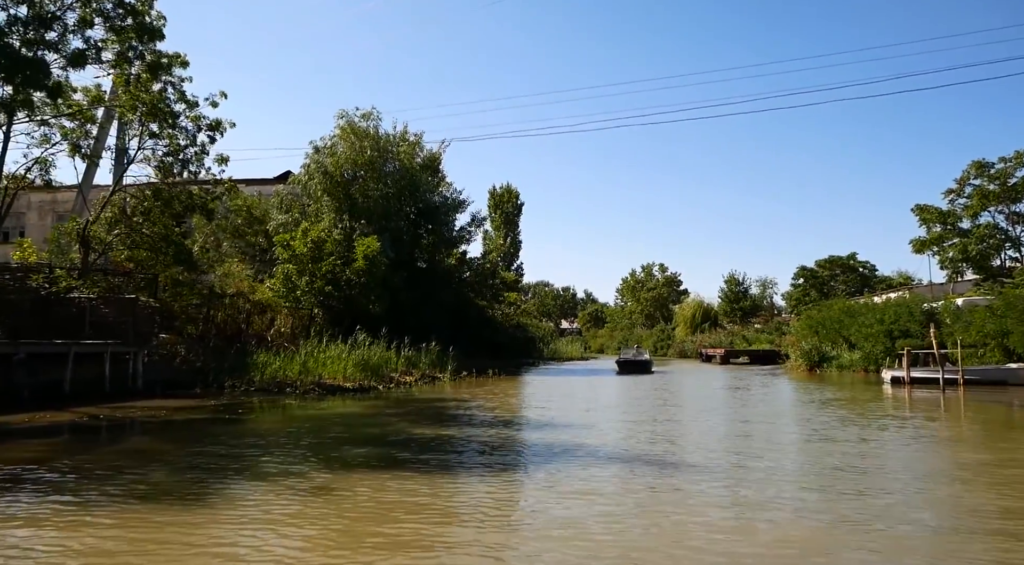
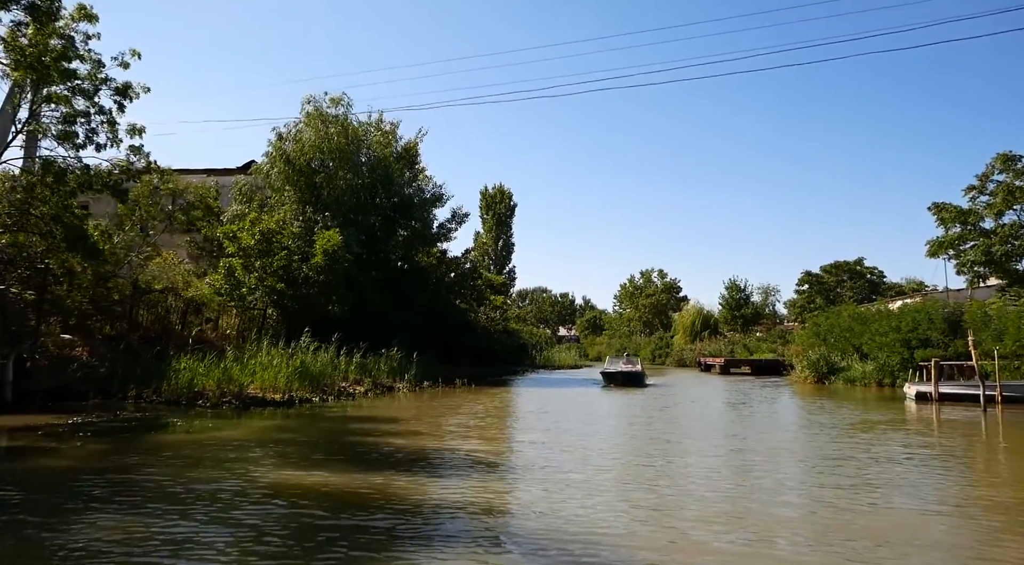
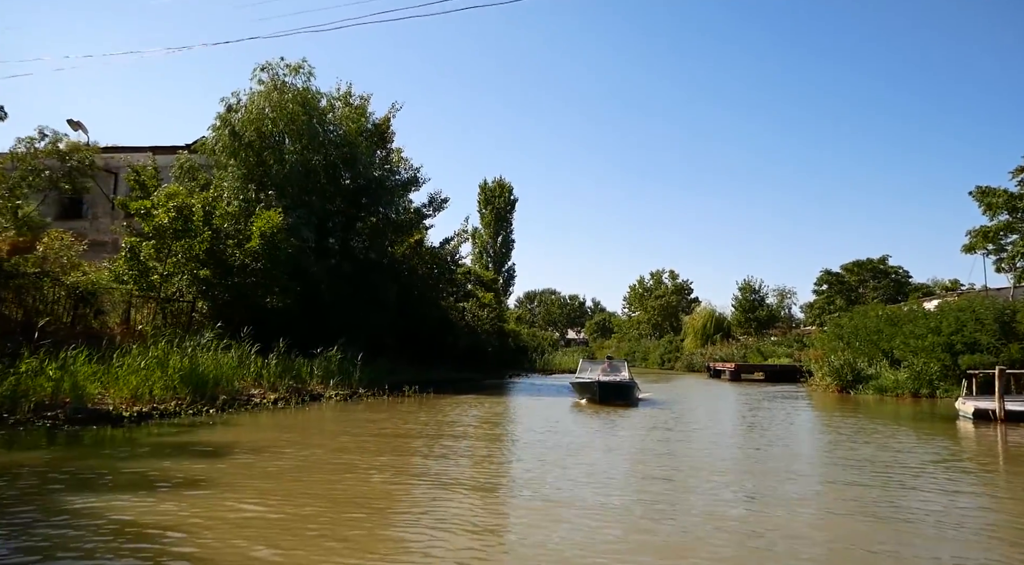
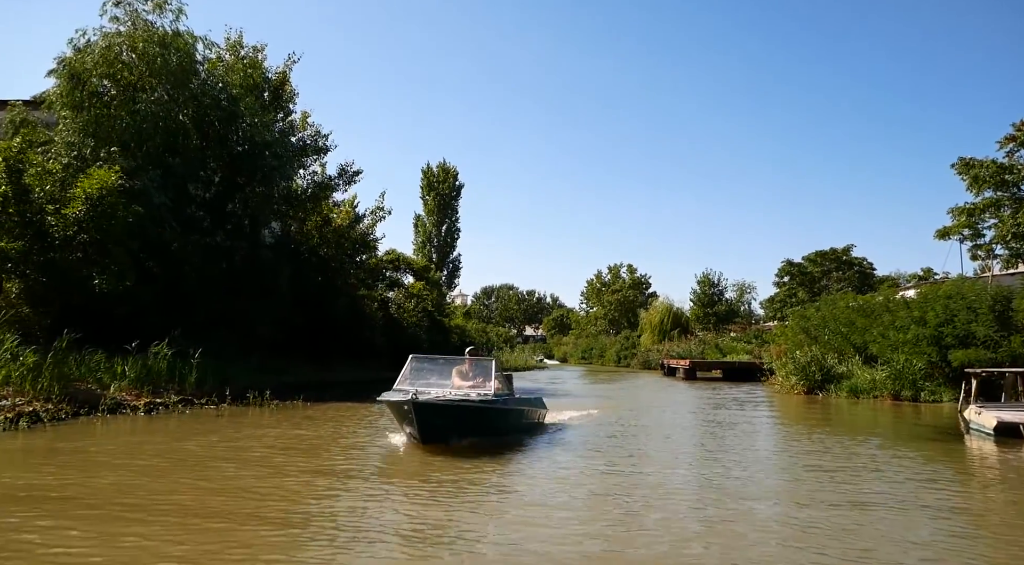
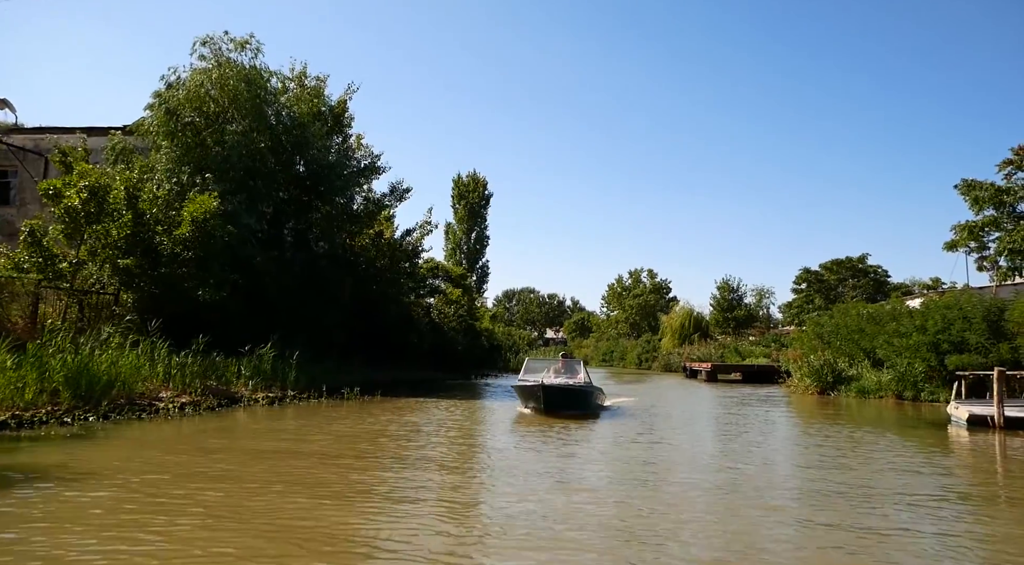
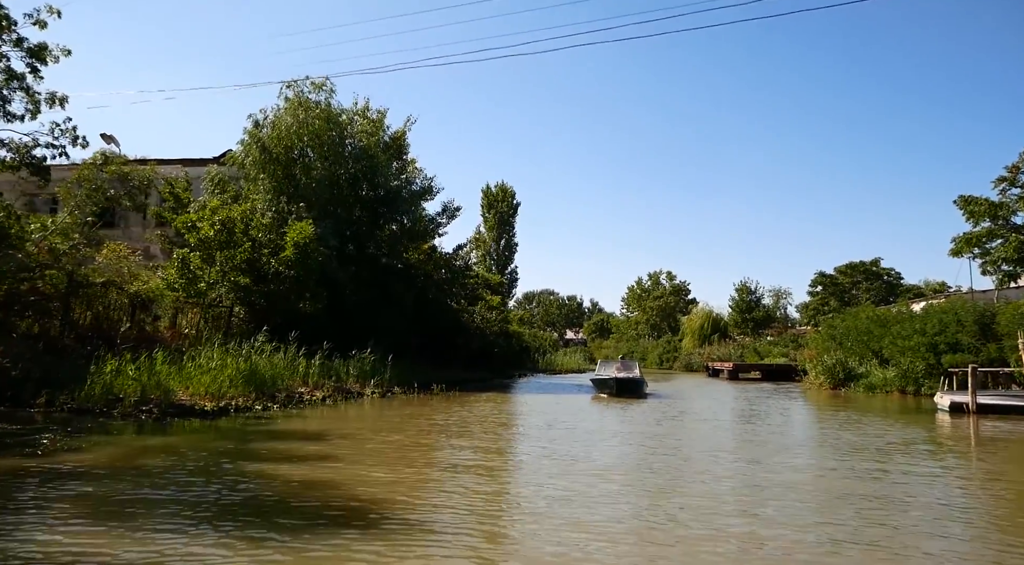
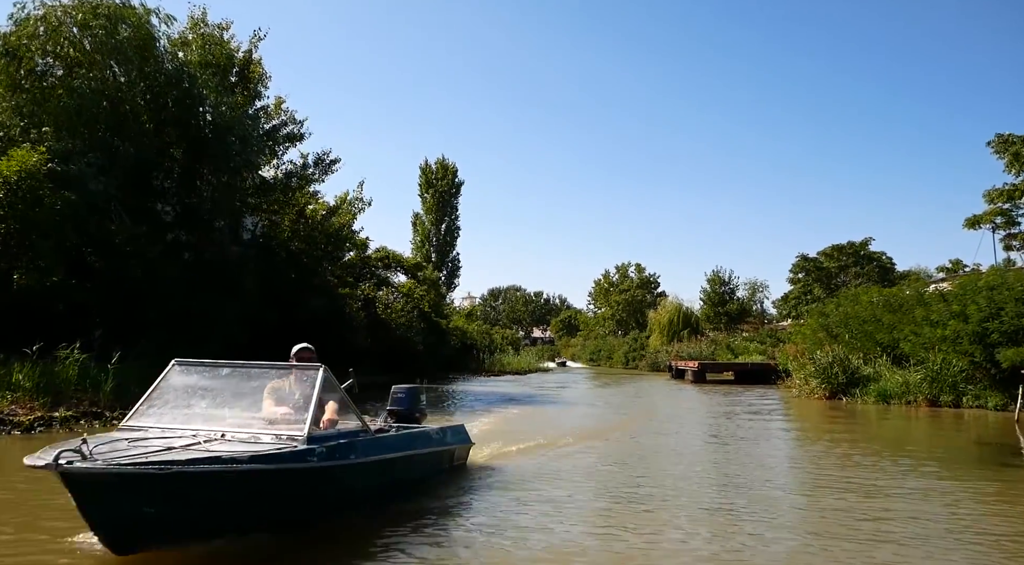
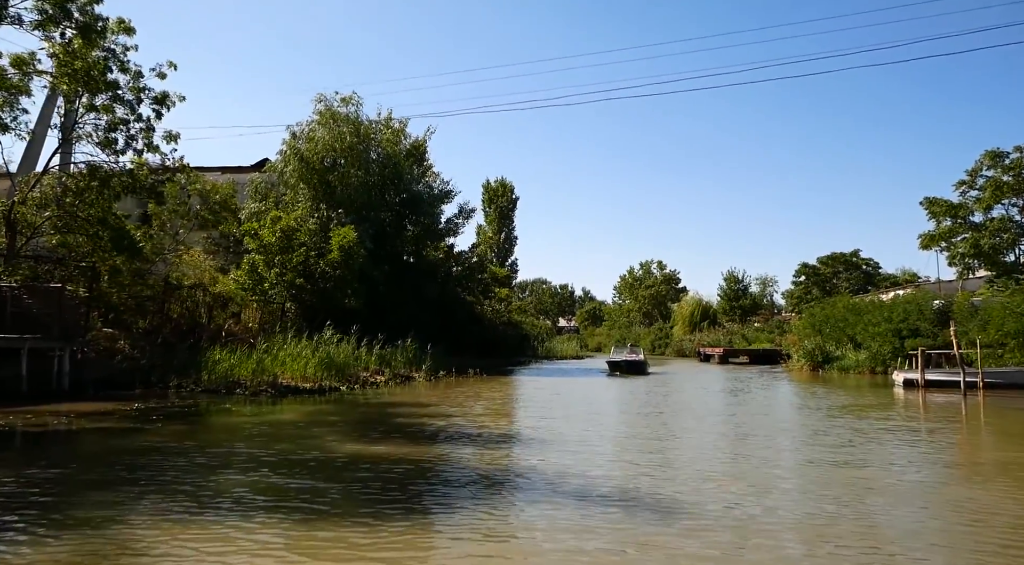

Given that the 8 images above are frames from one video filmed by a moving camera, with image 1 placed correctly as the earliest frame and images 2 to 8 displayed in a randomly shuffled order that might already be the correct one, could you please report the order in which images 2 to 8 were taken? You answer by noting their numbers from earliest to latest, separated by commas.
8, 2, 6, 3, 5, 4, 7
